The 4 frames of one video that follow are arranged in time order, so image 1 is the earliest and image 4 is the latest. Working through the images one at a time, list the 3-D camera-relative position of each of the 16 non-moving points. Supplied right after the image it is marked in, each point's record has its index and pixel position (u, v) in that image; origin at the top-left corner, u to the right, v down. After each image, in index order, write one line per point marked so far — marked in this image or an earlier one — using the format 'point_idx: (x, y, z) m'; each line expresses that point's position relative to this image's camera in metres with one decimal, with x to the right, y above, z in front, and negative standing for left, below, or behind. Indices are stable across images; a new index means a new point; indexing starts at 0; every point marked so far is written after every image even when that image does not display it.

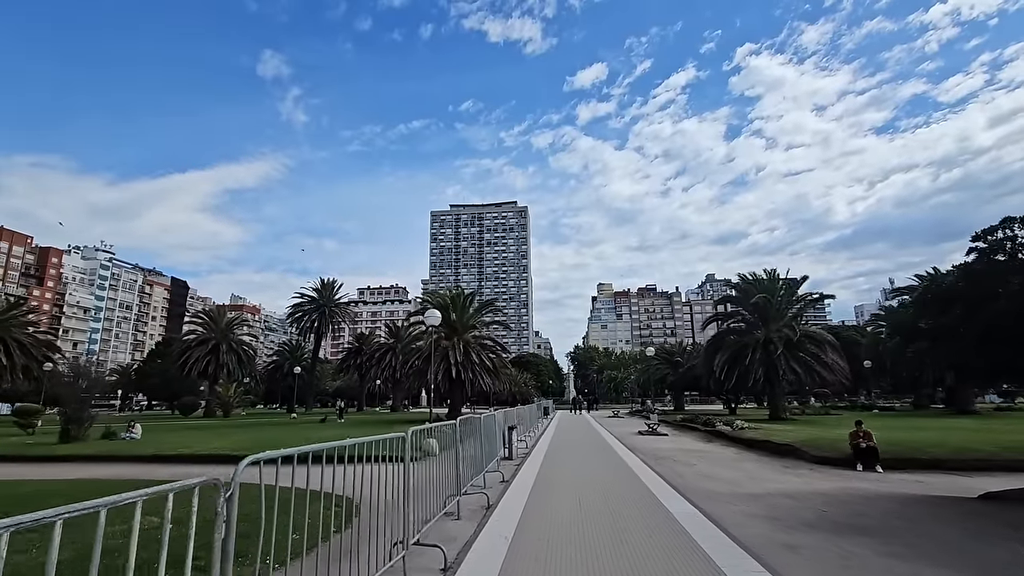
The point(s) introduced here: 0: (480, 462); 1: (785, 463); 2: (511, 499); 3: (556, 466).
0: (-0.8, -4.8, +14.3) m
1: (+7.0, -4.5, +13.2) m
2: (0.0, -5.1, +12.5) m
3: (+1.5, -5.9, +17.2) m
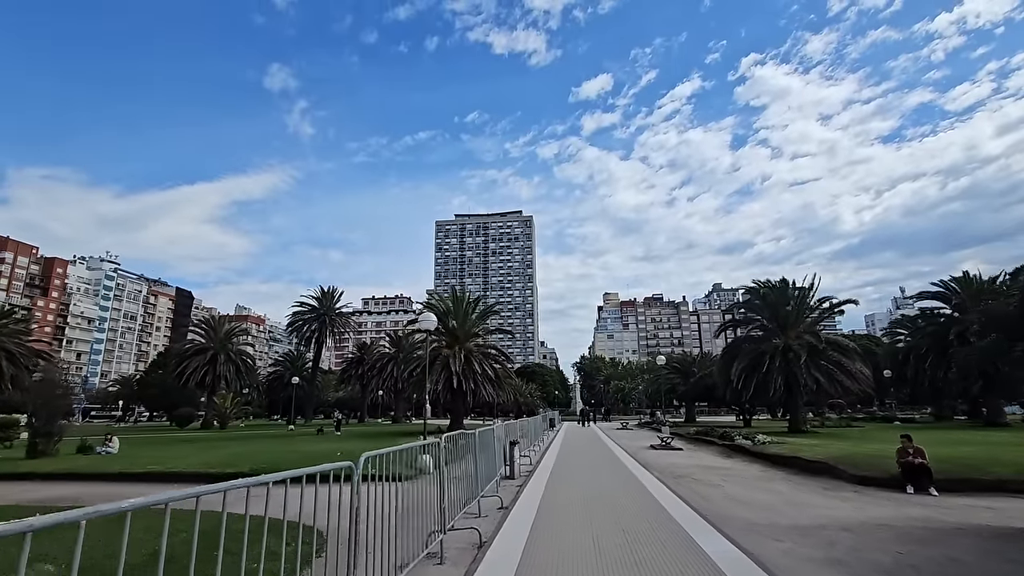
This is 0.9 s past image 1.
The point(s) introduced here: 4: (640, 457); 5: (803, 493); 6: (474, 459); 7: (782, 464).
0: (-0.8, -4.7, +12.8) m
1: (+7.1, -4.5, +11.7) m
2: (0.0, -5.0, +11.0) m
3: (+1.6, -5.9, +15.7) m
4: (+4.8, -6.4, +19.4) m
5: (+6.0, -4.2, +10.5) m
6: (-0.9, -4.3, +13.1) m
7: (+7.8, -5.1, +14.8) m
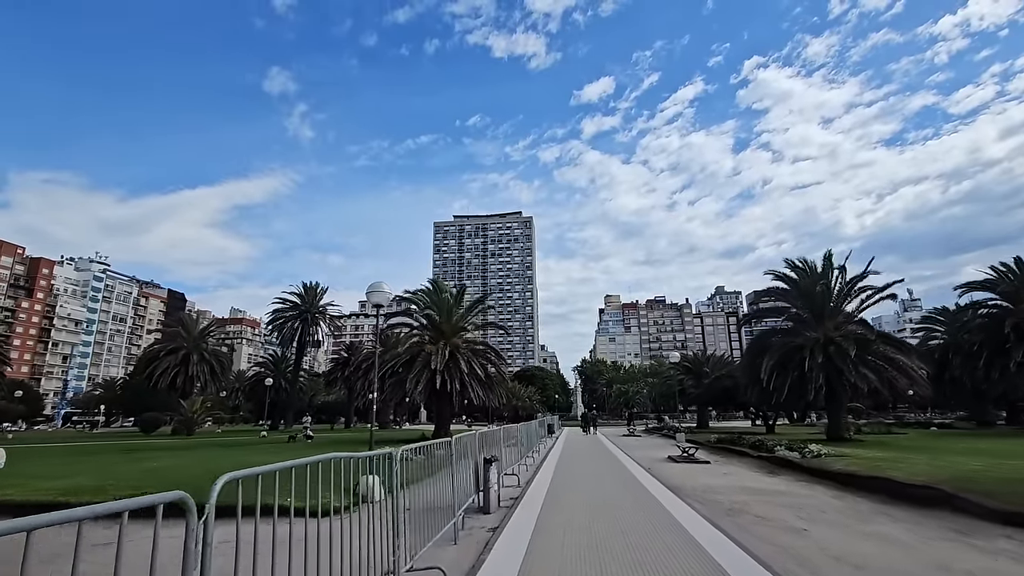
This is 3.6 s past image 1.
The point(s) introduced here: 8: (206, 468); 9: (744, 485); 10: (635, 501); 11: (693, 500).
0: (-1.2, -3.9, +9.0) m
1: (+6.6, -3.6, +7.8) m
2: (-0.4, -4.1, +7.1) m
3: (+1.1, -5.1, +11.8) m
4: (+4.4, -5.6, +15.5) m
5: (+5.5, -3.3, +6.6) m
6: (-1.3, -3.4, +9.2) m
7: (+7.4, -4.2, +10.8) m
8: (-10.4, -6.1, +17.3) m
9: (+5.3, -4.5, +11.6) m
10: (+2.7, -4.8, +10.9) m
11: (+3.6, -4.1, +9.6) m
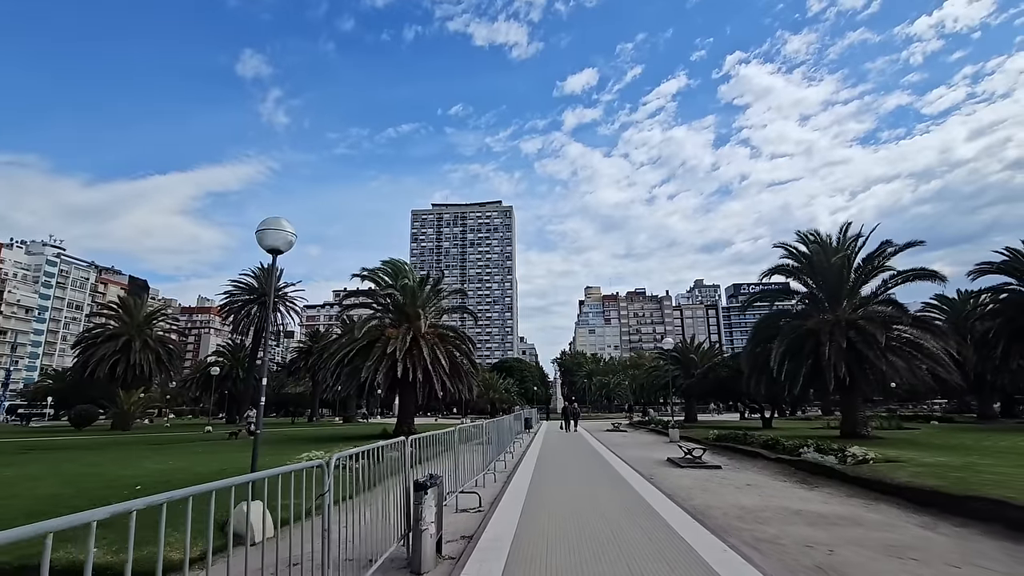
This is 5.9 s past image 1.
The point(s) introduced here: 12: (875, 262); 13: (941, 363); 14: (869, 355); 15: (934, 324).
0: (-1.8, -3.0, +5.6) m
1: (+6.1, -2.8, +4.7) m
2: (-0.9, -3.3, +3.8) m
3: (+0.4, -4.2, +8.5) m
4: (+3.5, -4.7, +12.3) m
5: (+5.1, -2.5, +3.5) m
6: (-1.9, -2.6, +5.8) m
7: (+6.7, -3.4, +7.8) m
8: (-11.3, -5.0, +13.5) m
9: (+4.6, -3.6, +8.4) m
10: (+2.0, -3.9, +7.7) m
11: (+3.0, -3.2, +6.4) m
12: (+14.0, +1.1, +19.8) m
13: (+15.3, -2.7, +18.6) m
14: (+12.6, -2.4, +18.3) m
15: (+15.4, -1.3, +18.9) m
